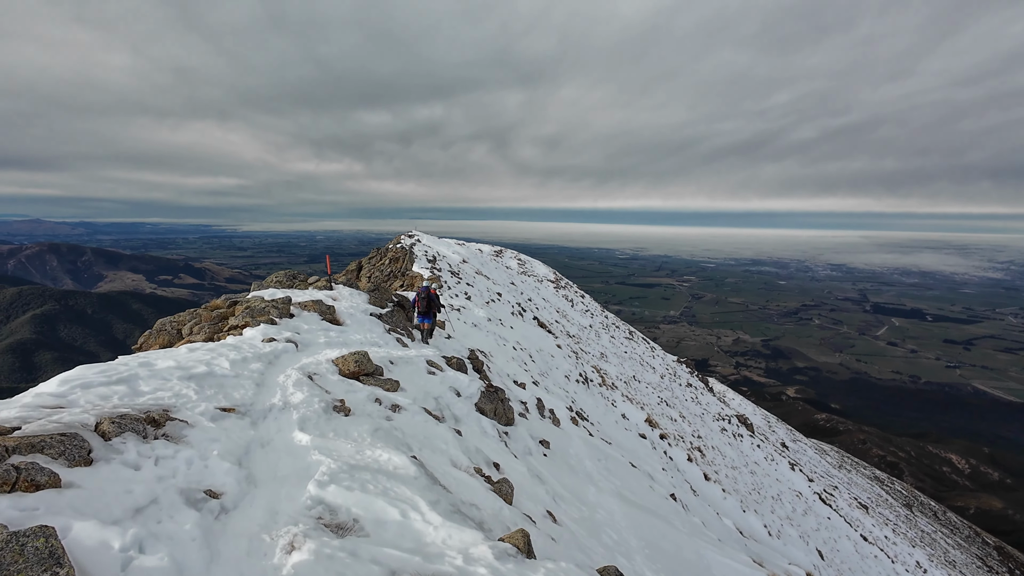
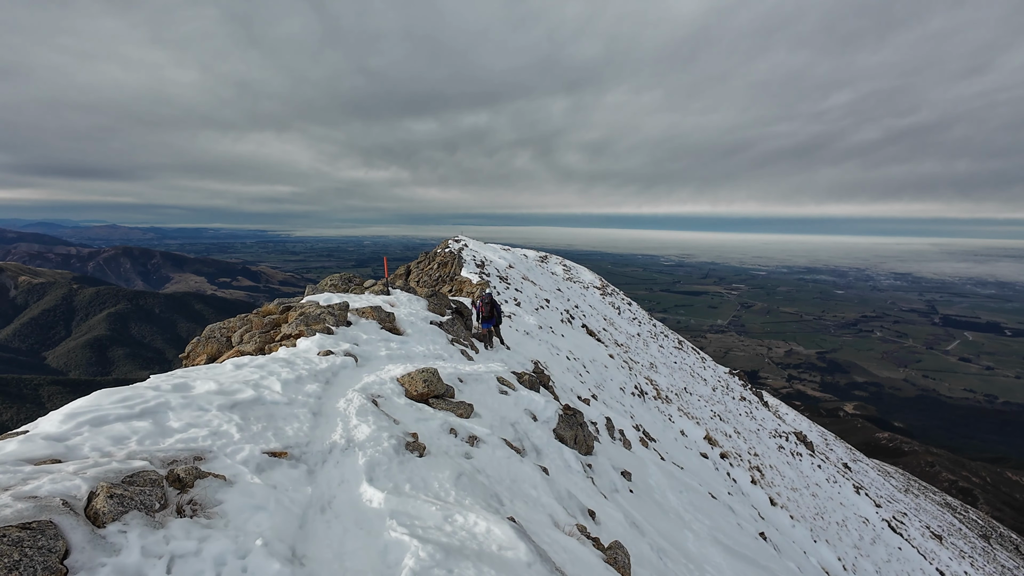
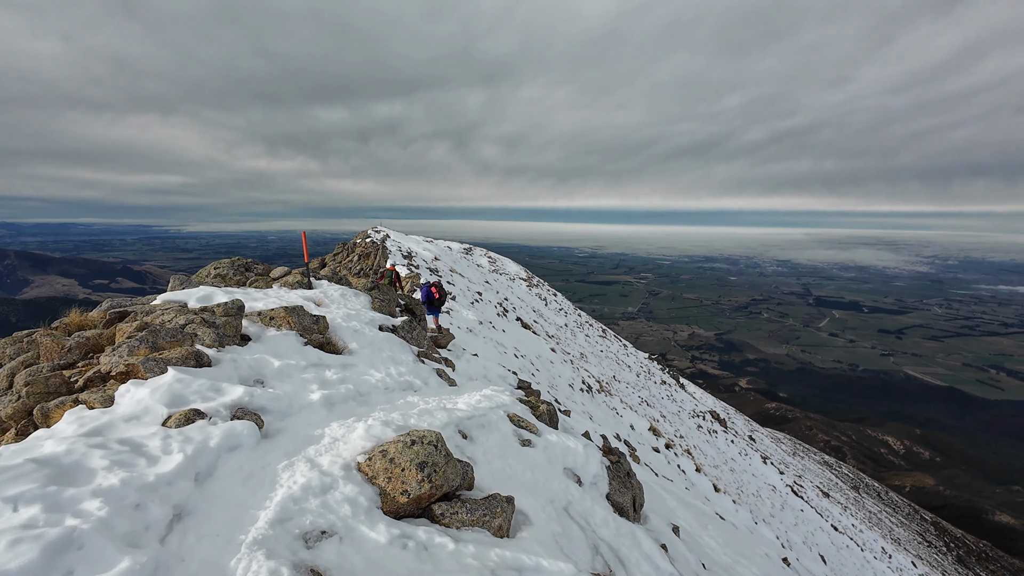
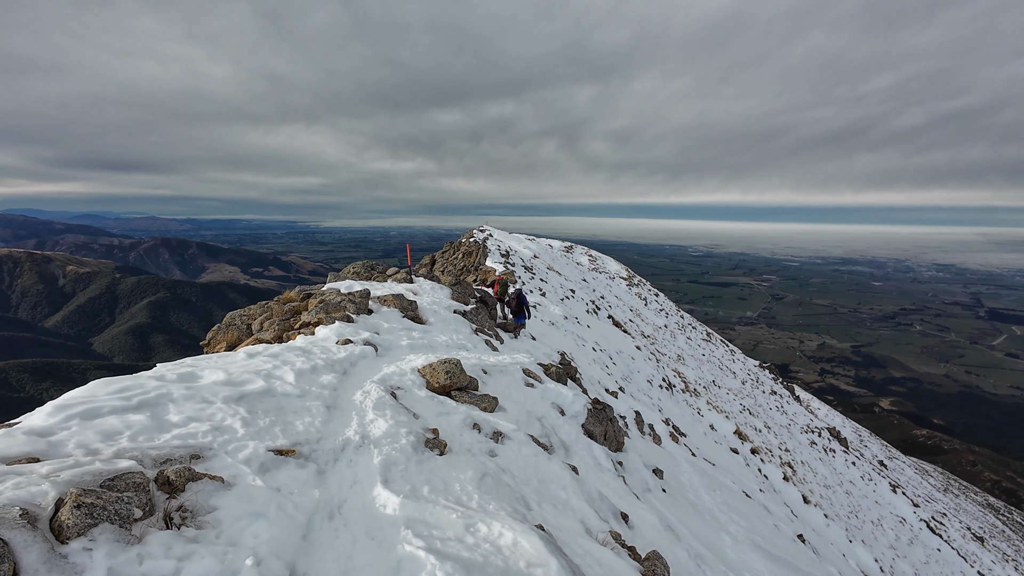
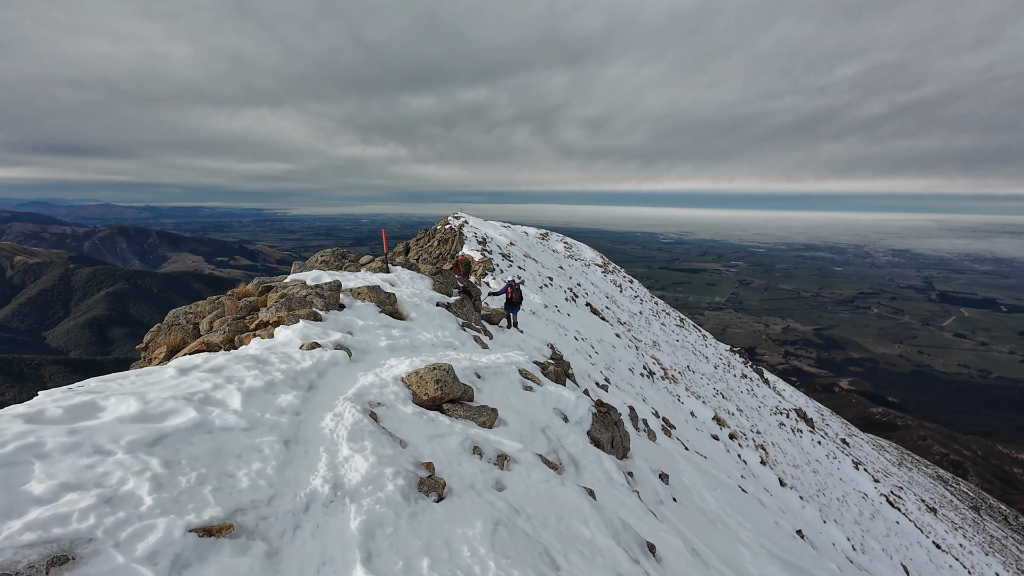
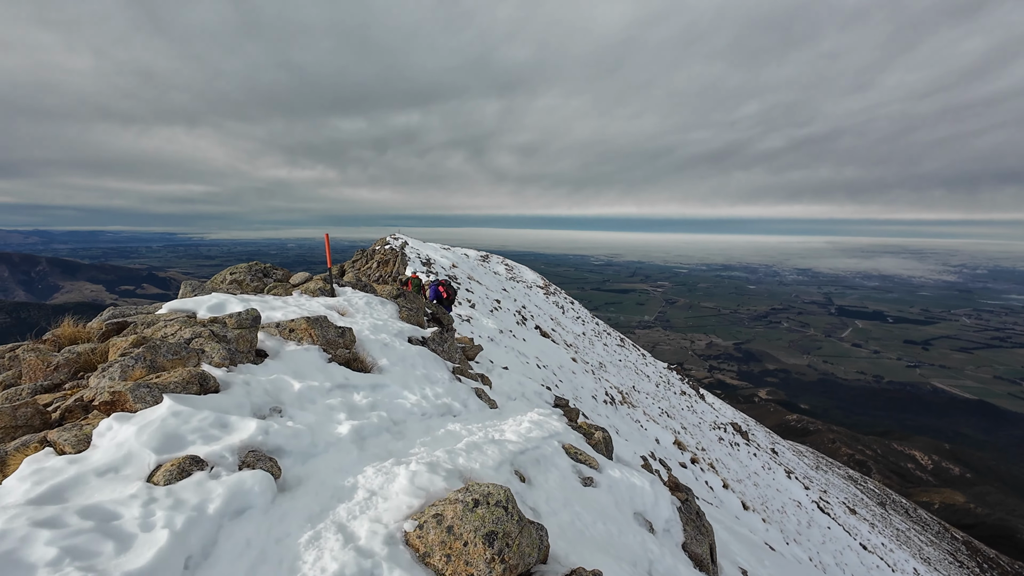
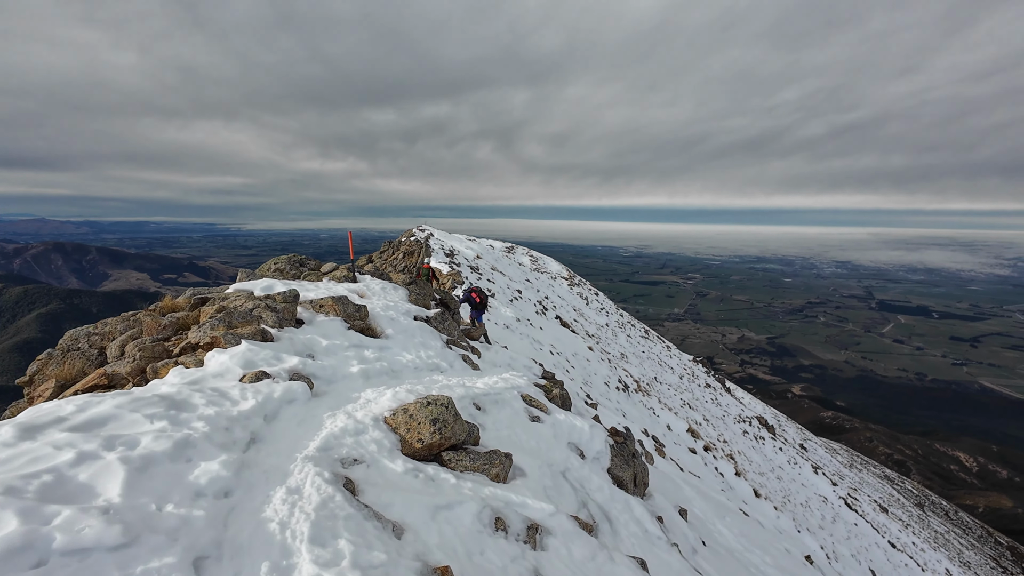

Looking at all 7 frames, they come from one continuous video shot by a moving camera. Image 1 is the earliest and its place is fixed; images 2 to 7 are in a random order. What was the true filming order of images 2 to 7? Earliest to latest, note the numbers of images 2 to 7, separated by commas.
2, 4, 5, 7, 3, 6
